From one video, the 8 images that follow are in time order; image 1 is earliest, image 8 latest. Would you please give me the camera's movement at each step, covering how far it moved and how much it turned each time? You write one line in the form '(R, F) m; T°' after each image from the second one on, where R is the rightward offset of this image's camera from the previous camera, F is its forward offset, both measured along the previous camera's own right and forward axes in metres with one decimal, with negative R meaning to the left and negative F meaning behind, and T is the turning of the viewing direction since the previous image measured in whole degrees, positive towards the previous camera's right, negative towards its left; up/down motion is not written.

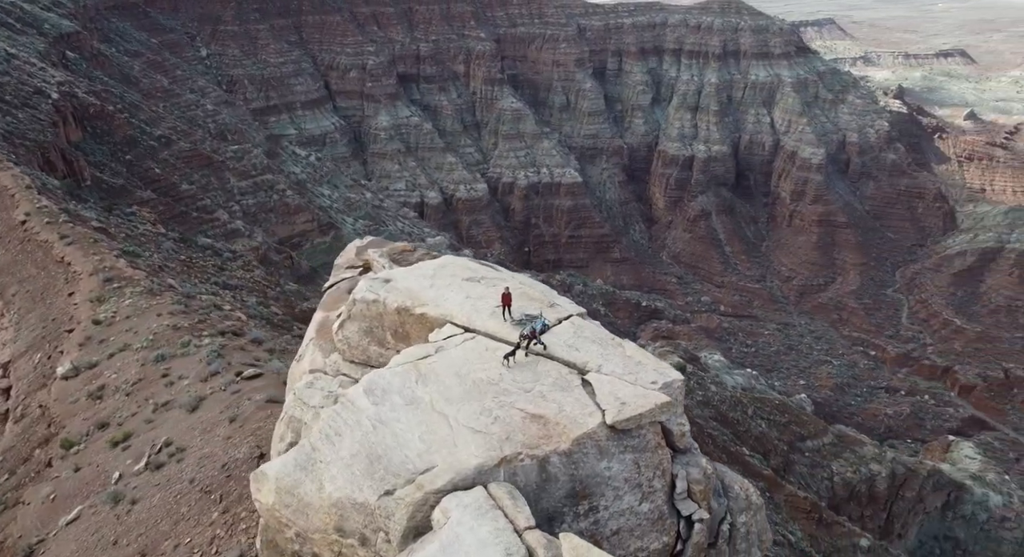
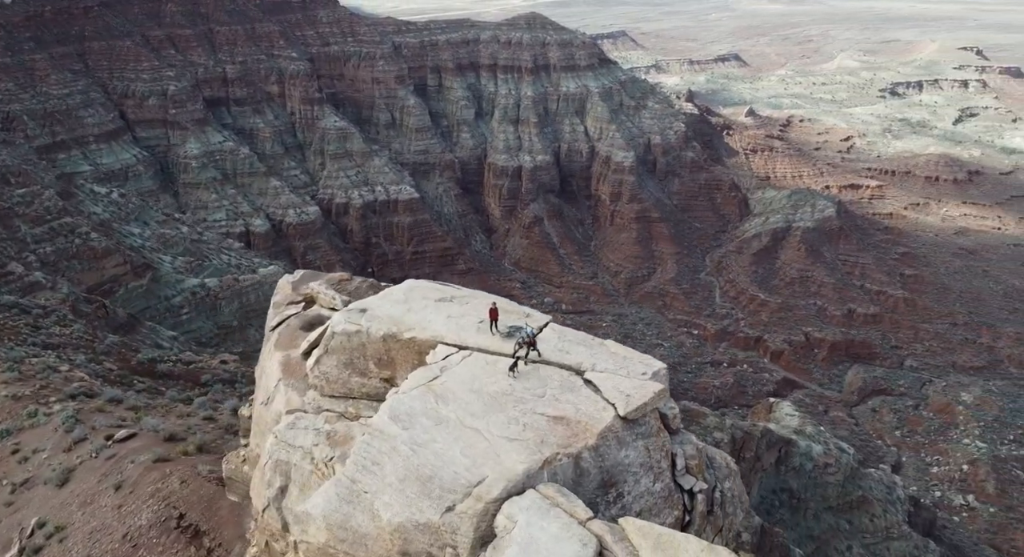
(-2.2, -0.3) m; +13°
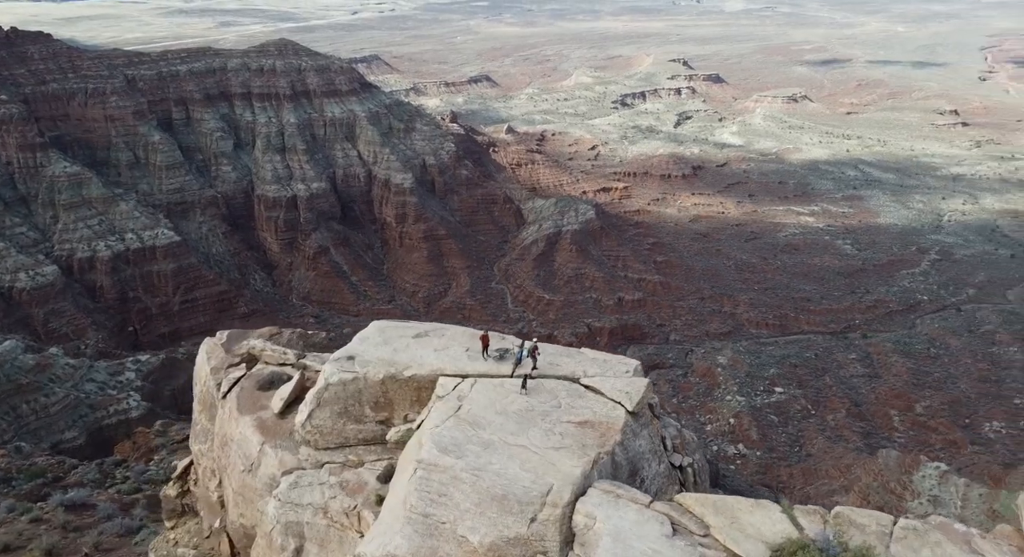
(-3.1, -0.4) m; +17°
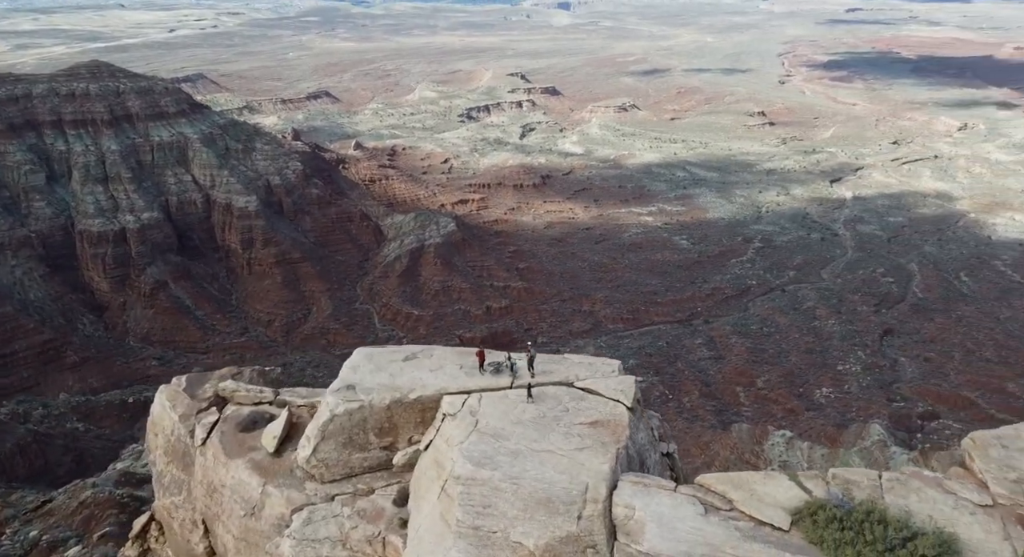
(-2.2, -0.3) m; +11°
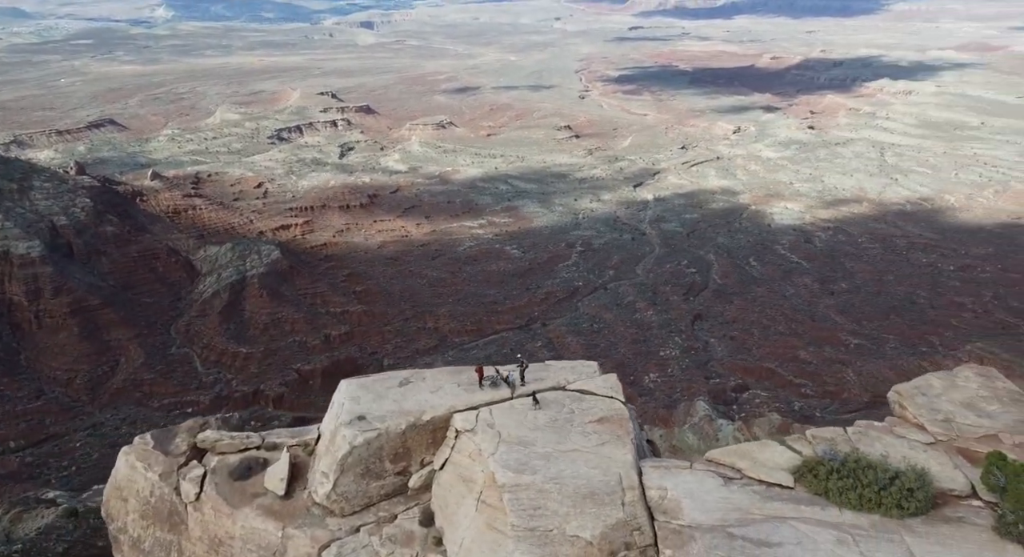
(-2.7, -0.3) m; +14°
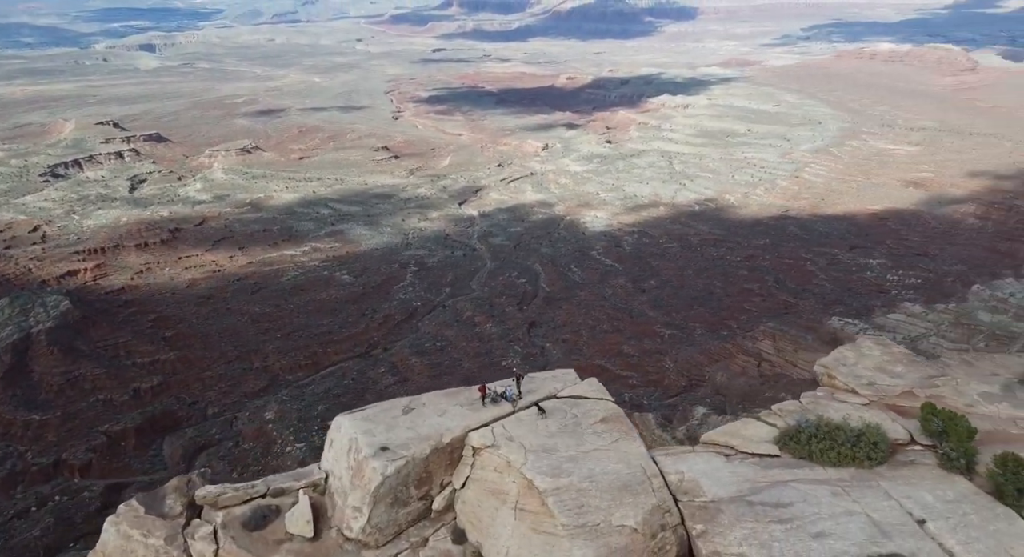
(-2.9, -0.3) m; +14°
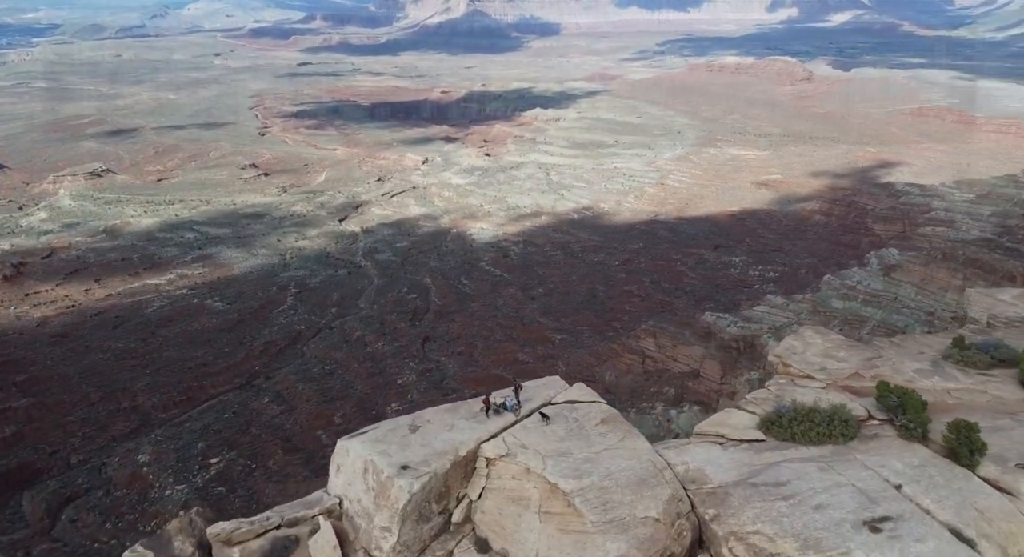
(-2.0, -0.3) m; +9°
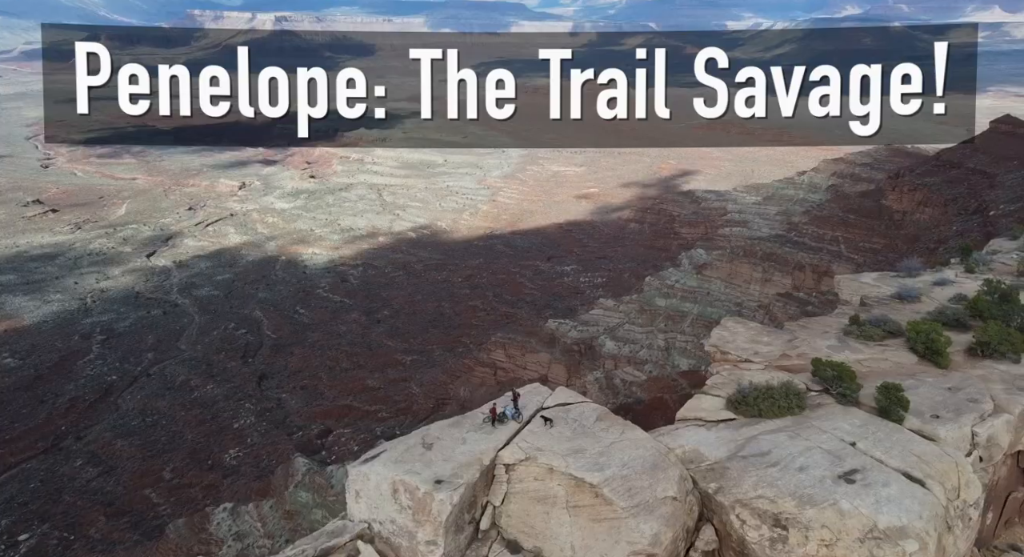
(-2.9, -0.4) m; +13°
